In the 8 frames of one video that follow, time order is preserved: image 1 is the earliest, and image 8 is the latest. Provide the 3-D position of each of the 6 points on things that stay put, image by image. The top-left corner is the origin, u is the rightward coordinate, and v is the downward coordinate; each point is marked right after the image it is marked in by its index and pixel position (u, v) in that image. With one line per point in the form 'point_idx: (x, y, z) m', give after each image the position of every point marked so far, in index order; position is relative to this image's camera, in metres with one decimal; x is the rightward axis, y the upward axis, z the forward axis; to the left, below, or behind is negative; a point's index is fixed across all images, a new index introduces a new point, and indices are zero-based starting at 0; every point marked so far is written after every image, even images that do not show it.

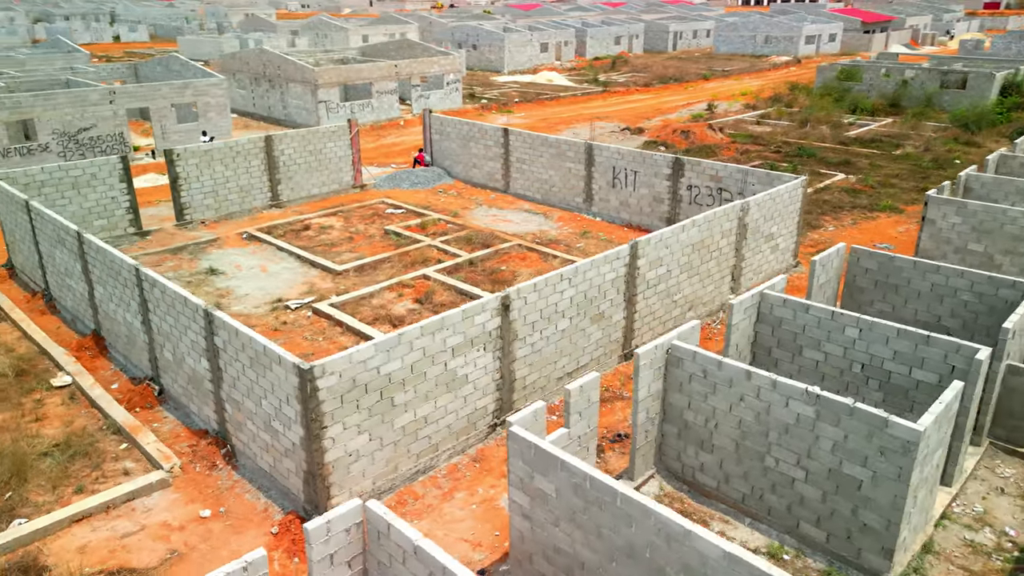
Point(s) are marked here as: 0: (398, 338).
0: (-1.3, -0.6, +8.7) m
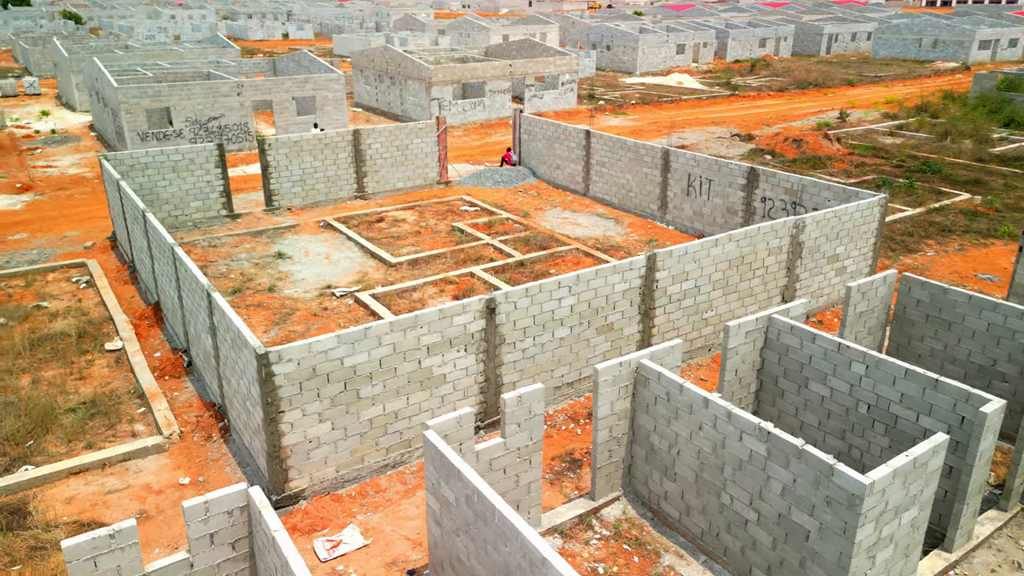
0: (-1.7, -0.5, +8.8) m
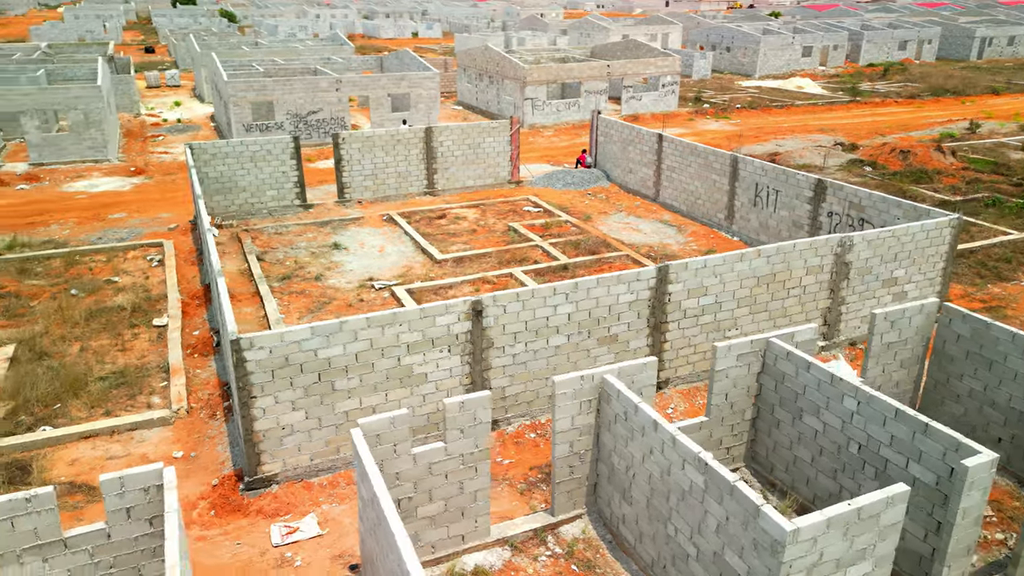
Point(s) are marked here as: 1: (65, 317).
0: (-2.1, -0.4, +8.9) m
1: (-8.3, -0.5, +13.9) m
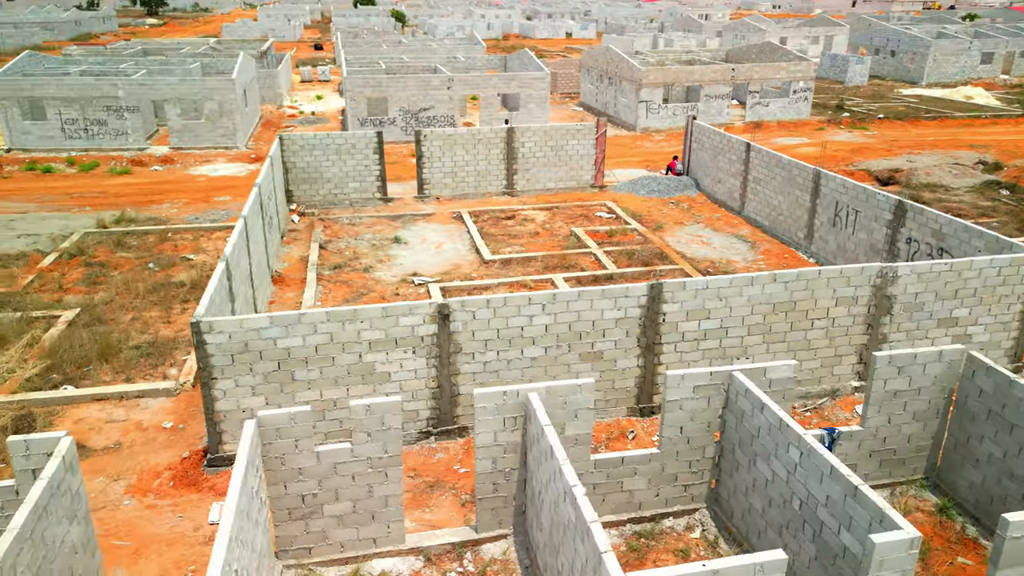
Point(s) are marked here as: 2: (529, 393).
0: (-2.6, -0.4, +9.1) m
1: (-7.8, 0.0, +15.2) m
2: (+0.2, -1.1, +7.7) m
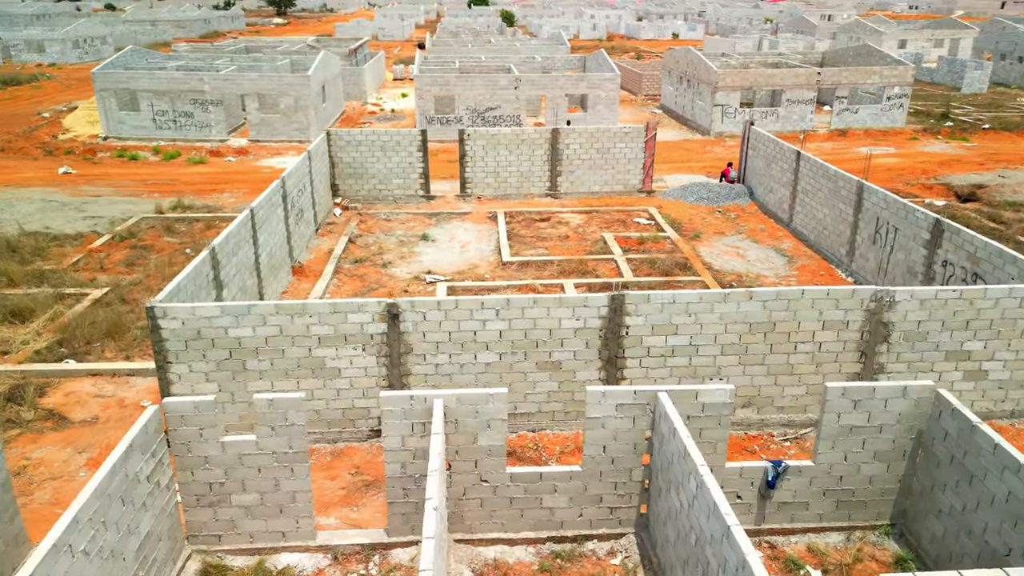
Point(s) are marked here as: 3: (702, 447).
0: (-3.3, -0.3, +9.3) m
1: (-7.5, +0.4, +16.0) m
2: (-0.8, -1.1, +7.5) m
3: (+2.0, -1.7, +8.0) m
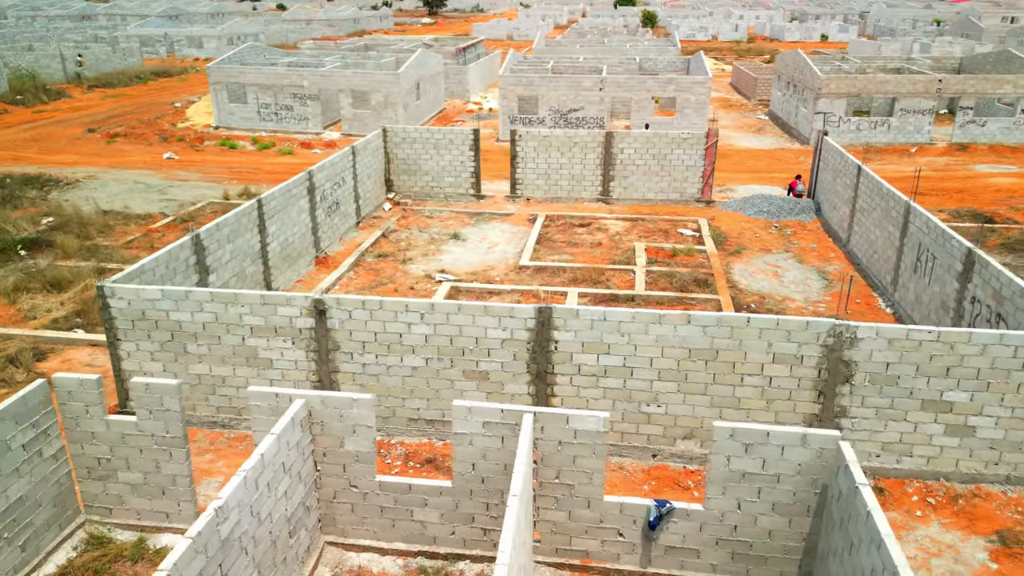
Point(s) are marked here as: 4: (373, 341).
0: (-4.2, -0.1, +9.7) m
1: (-7.2, +0.8, +17.1) m
2: (-2.1, -1.1, +7.5) m
3: (+0.7, -1.9, +7.5) m
4: (-1.8, -0.7, +9.6) m
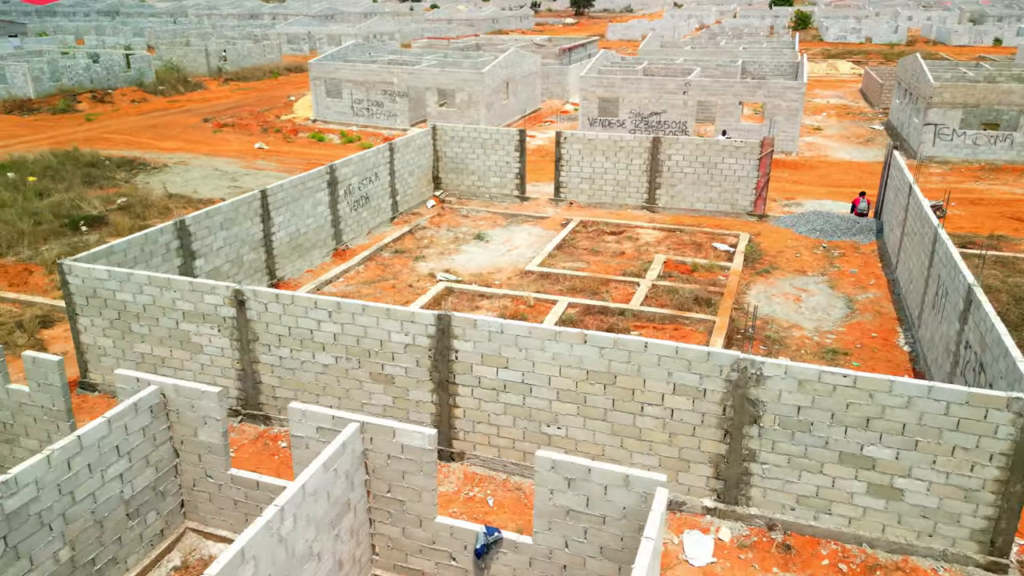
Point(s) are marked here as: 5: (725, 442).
0: (-5.3, +0.2, +10.2) m
1: (-6.8, +1.2, +18.0) m
2: (-3.7, -1.0, +7.7) m
3: (-1.0, -2.0, +7.2) m
4: (-2.9, -0.6, +9.8) m
5: (+2.4, -1.7, +8.3) m
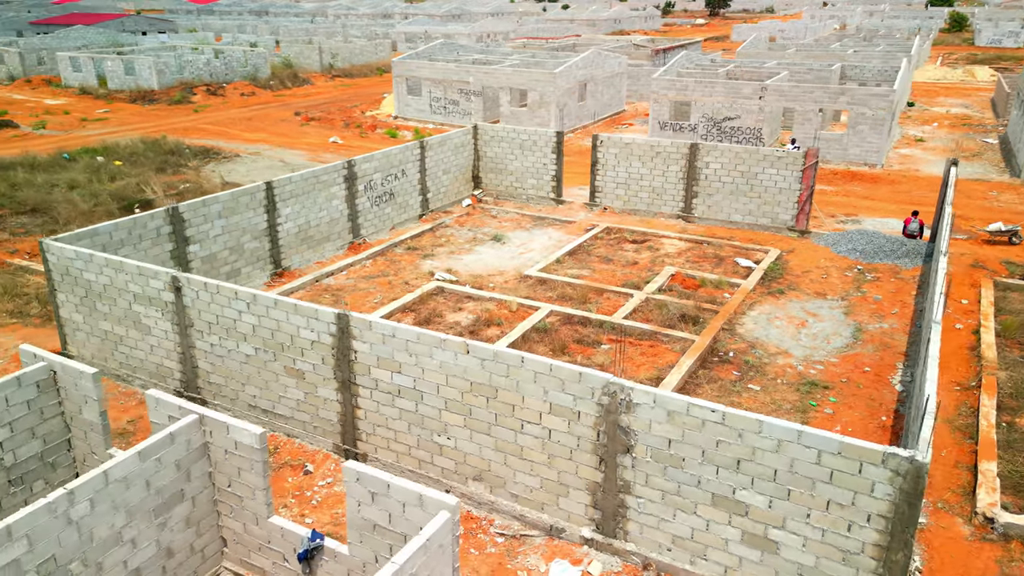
0: (-6.2, +0.4, +10.9) m
1: (-6.4, +1.5, +18.8) m
2: (-5.1, -0.8, +8.1) m
3: (-2.6, -1.9, +7.2) m
4: (-4.0, -0.5, +10.1) m
5: (+0.9, -1.9, +7.8) m
